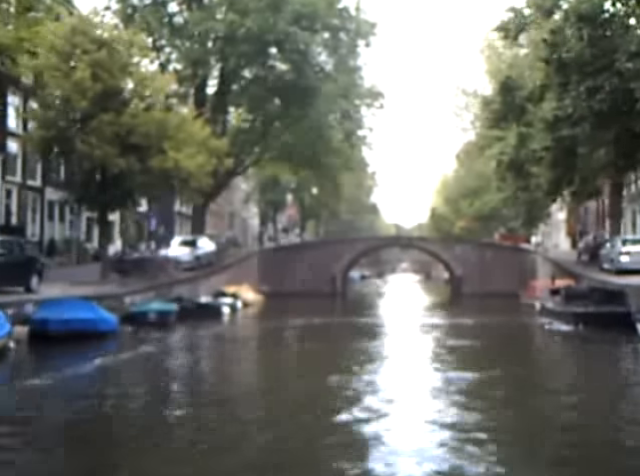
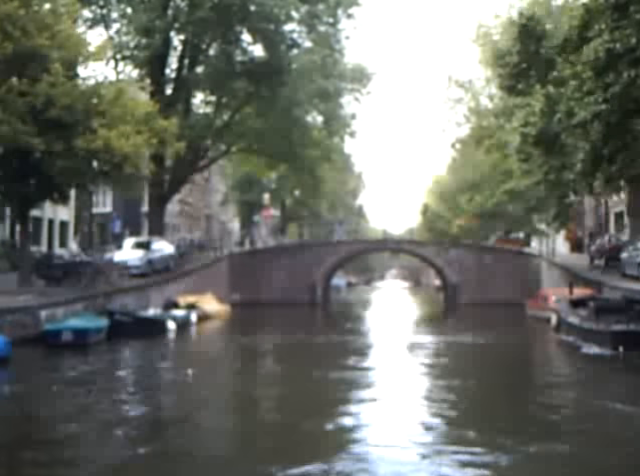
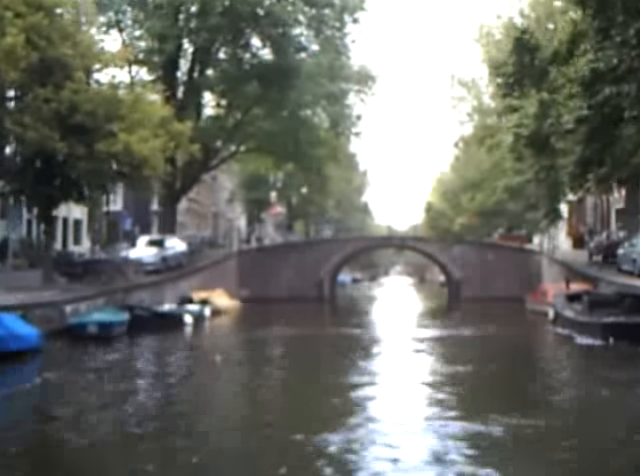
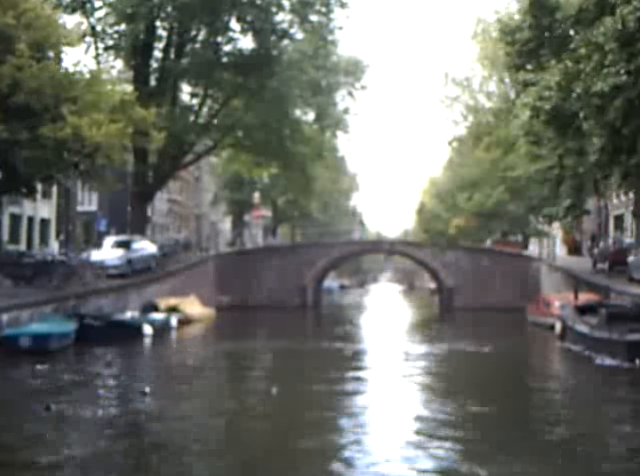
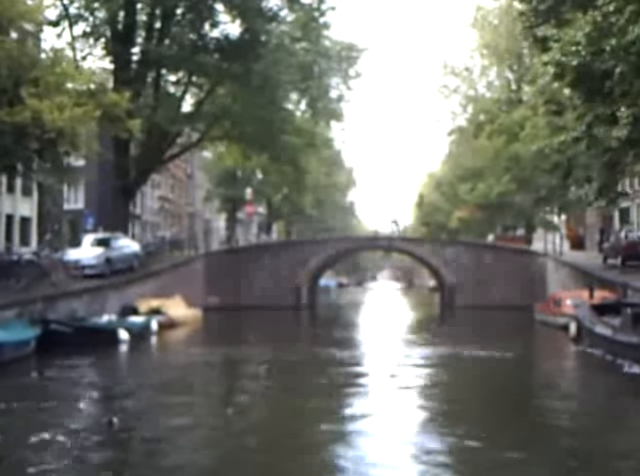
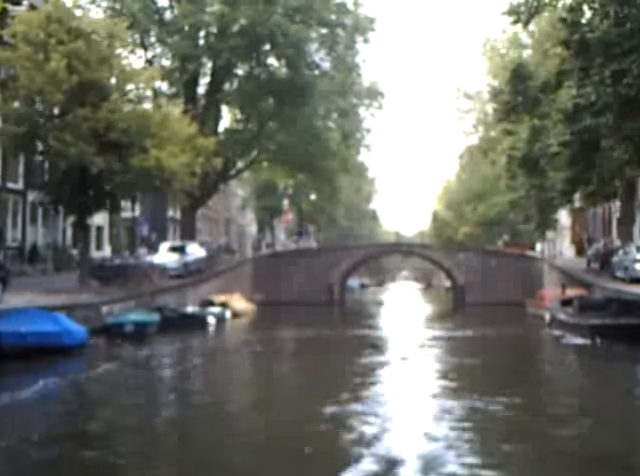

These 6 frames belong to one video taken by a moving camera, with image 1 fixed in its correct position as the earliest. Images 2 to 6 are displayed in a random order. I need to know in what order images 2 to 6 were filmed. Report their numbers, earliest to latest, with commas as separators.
6, 3, 2, 4, 5
